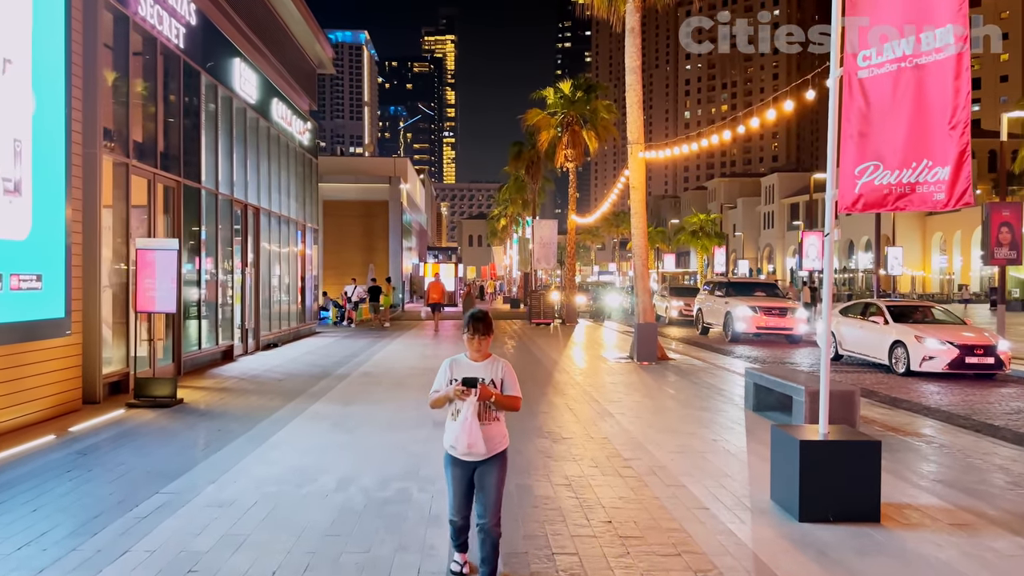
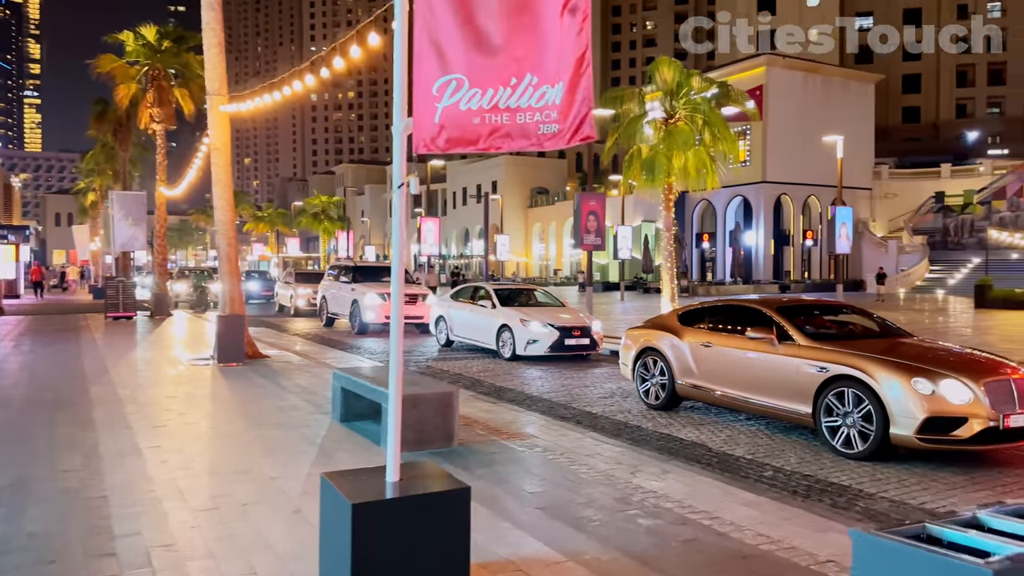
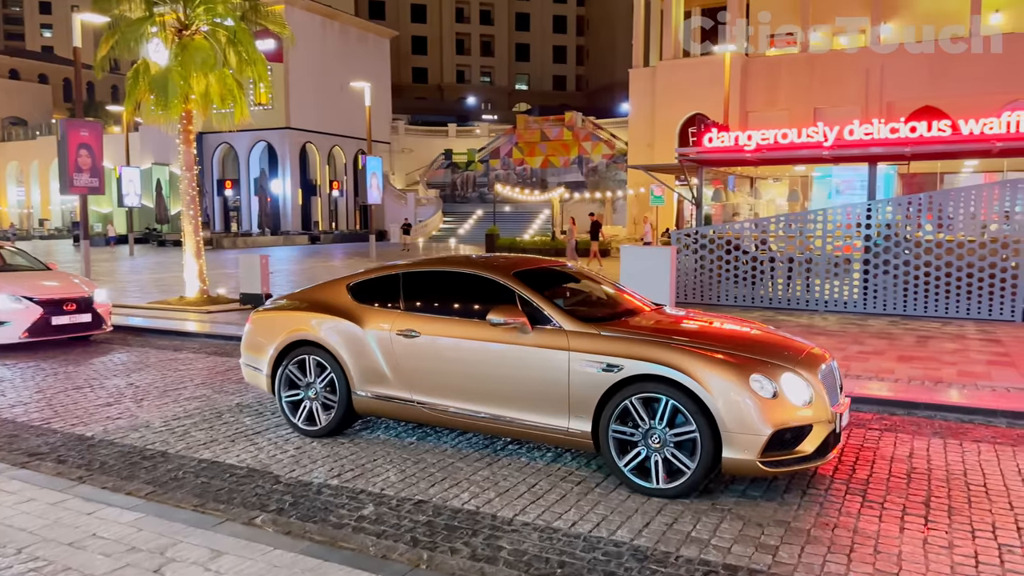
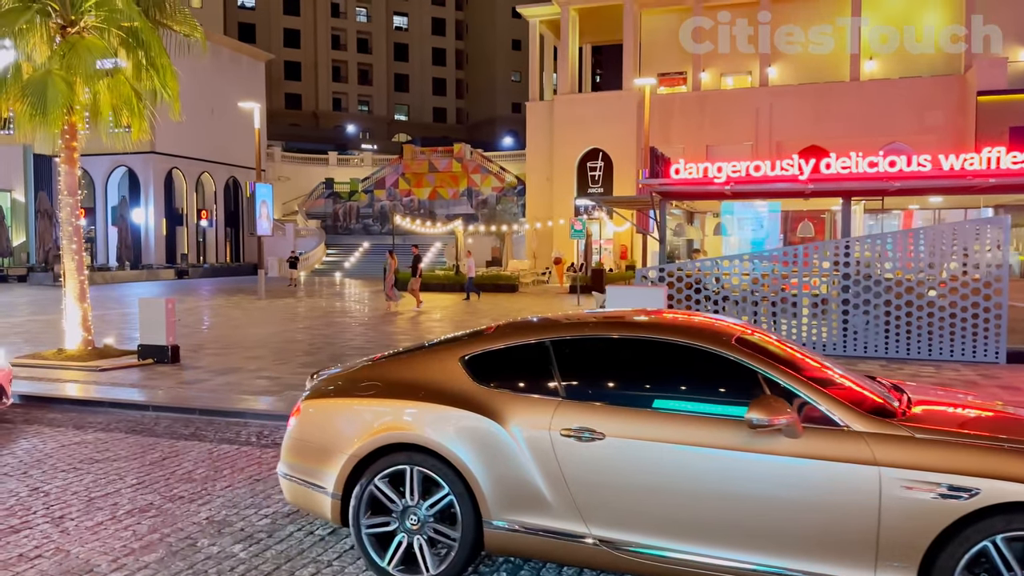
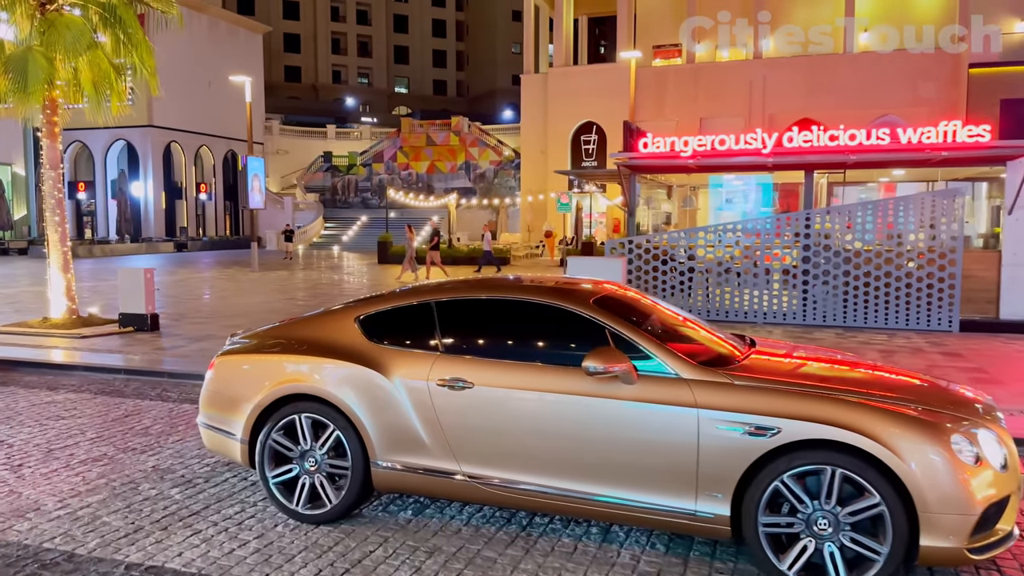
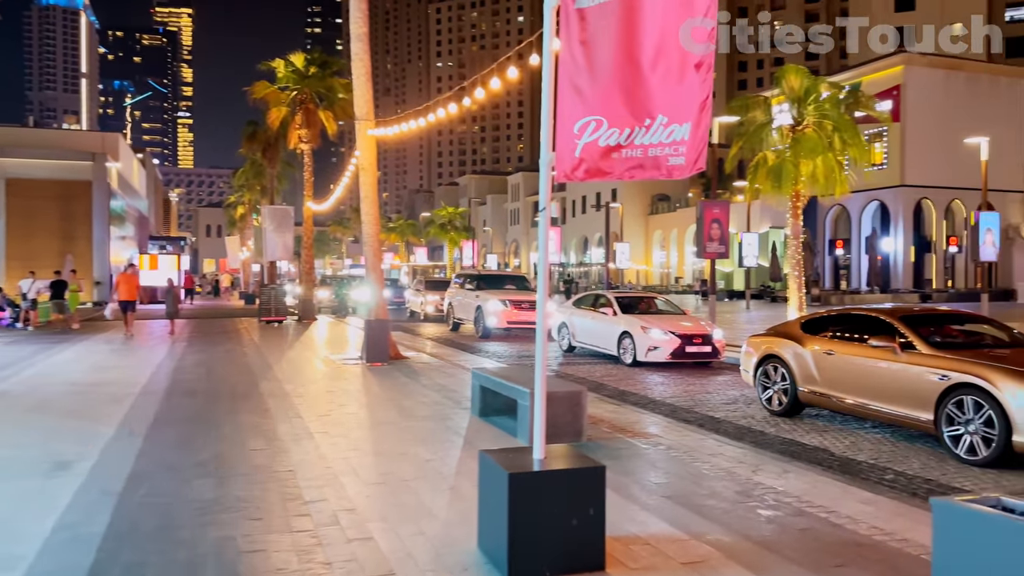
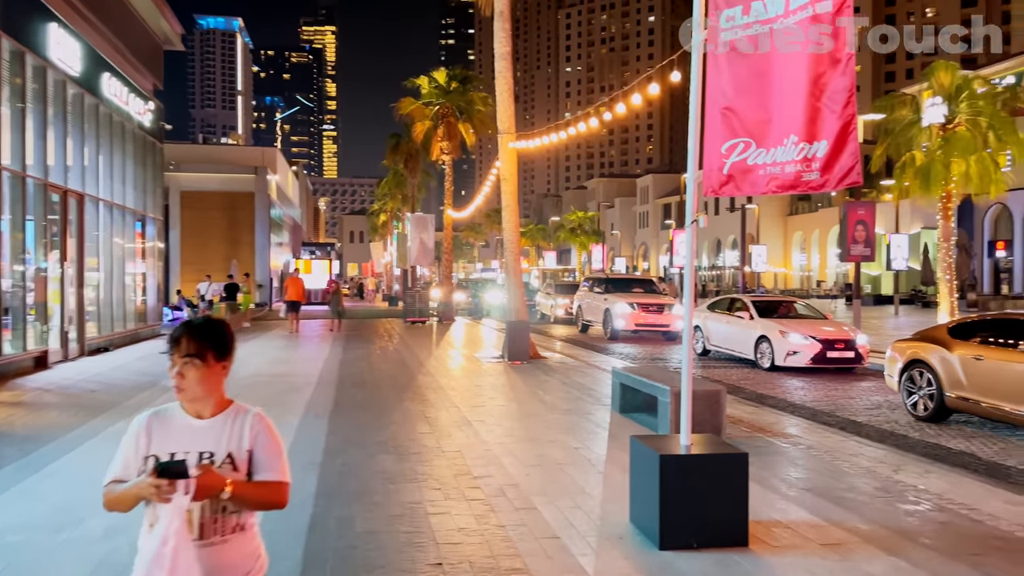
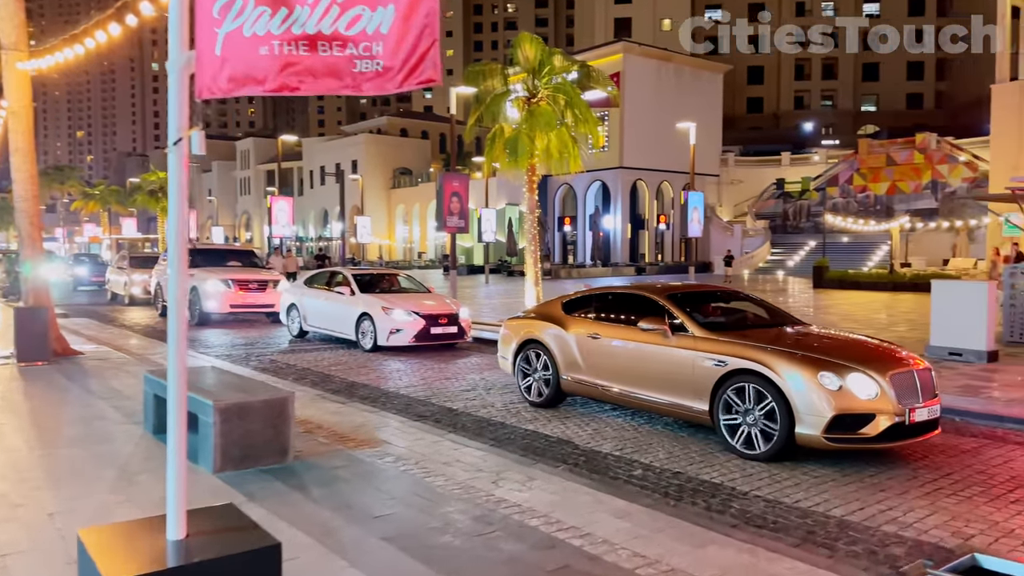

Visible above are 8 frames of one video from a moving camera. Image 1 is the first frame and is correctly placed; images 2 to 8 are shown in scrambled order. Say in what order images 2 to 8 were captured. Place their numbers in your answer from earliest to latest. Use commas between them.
7, 6, 2, 8, 3, 5, 4
